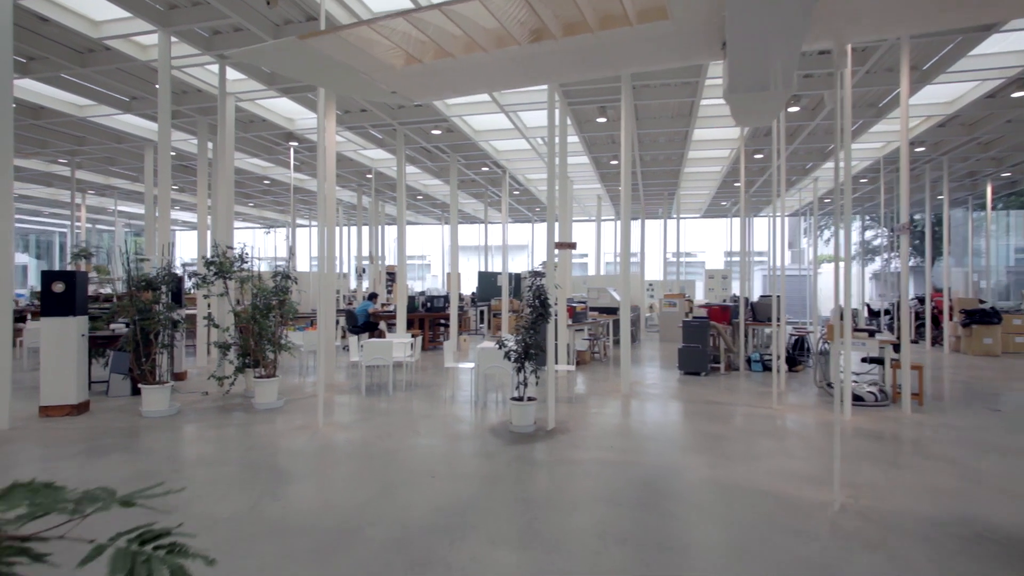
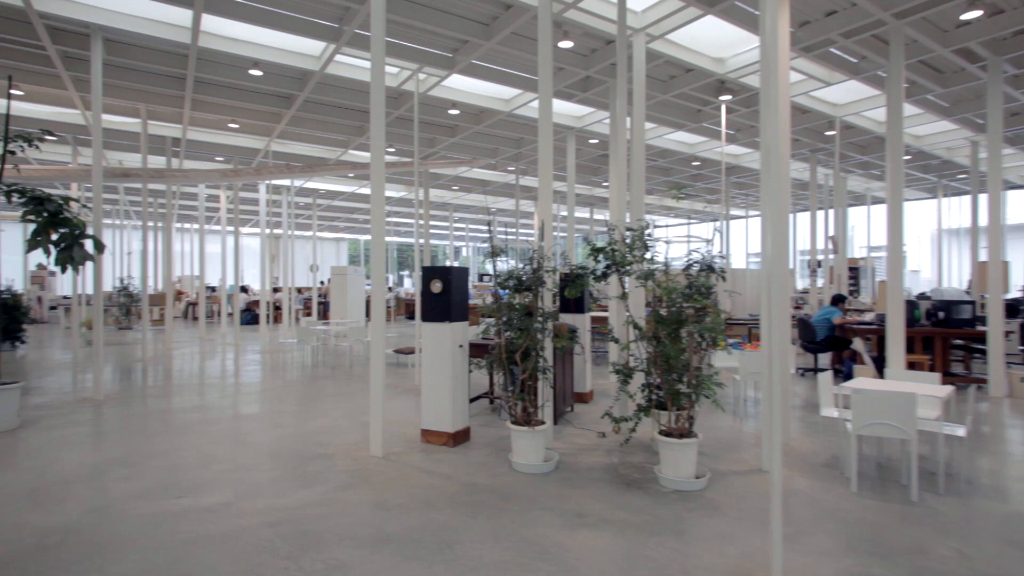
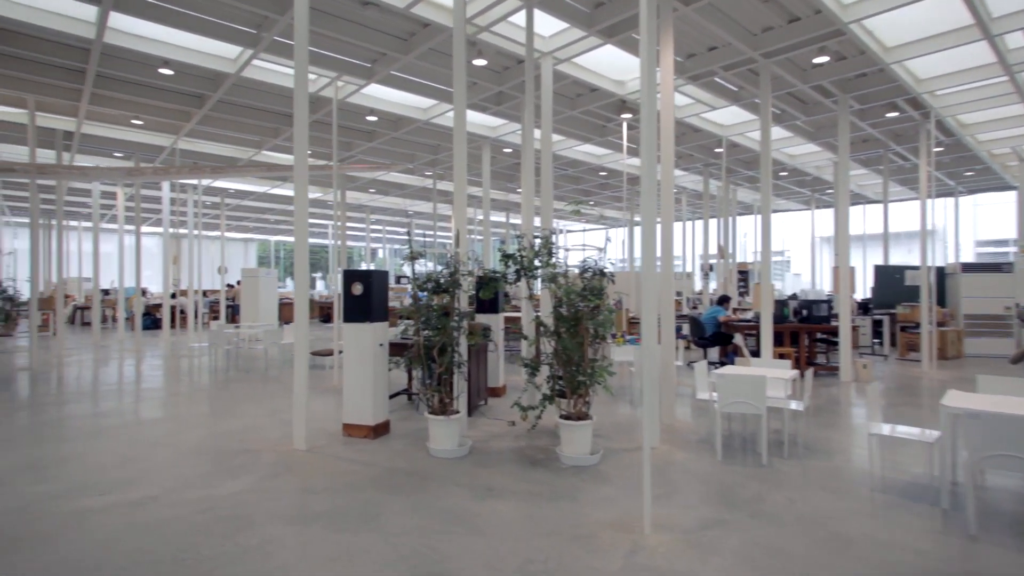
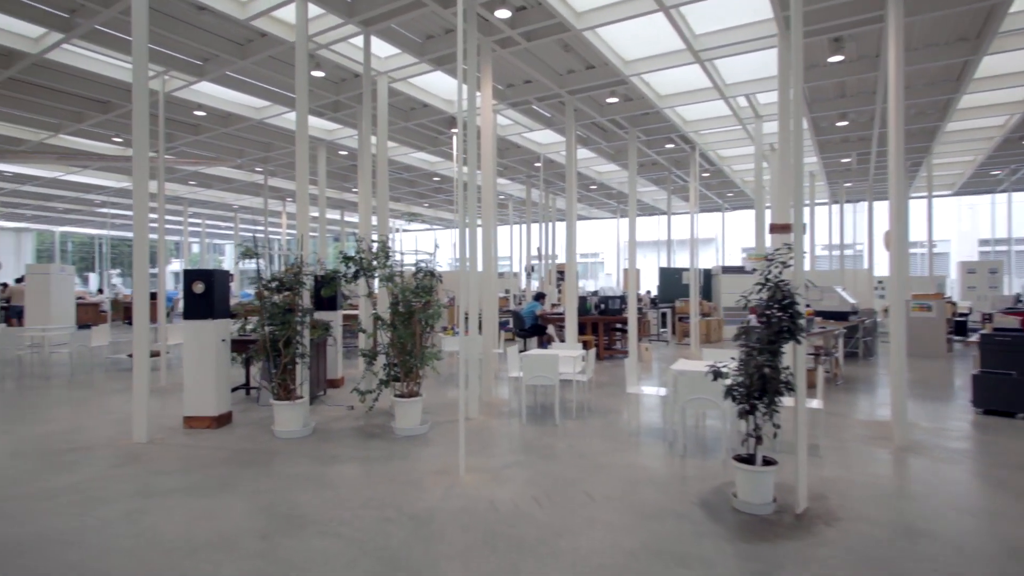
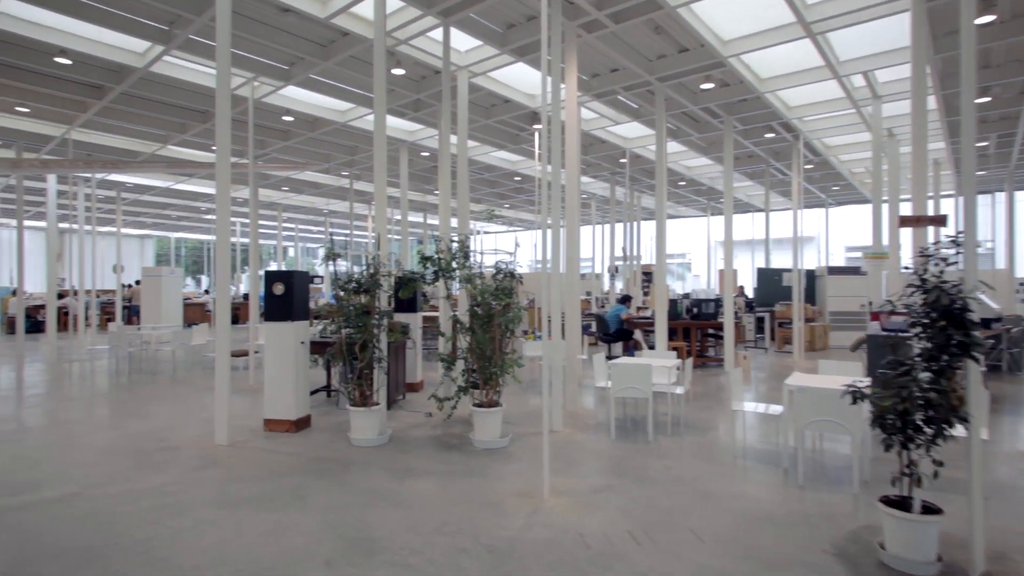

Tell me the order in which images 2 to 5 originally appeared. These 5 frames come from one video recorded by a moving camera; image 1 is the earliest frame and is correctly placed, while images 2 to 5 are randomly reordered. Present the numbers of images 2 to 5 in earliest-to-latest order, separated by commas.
4, 5, 3, 2
